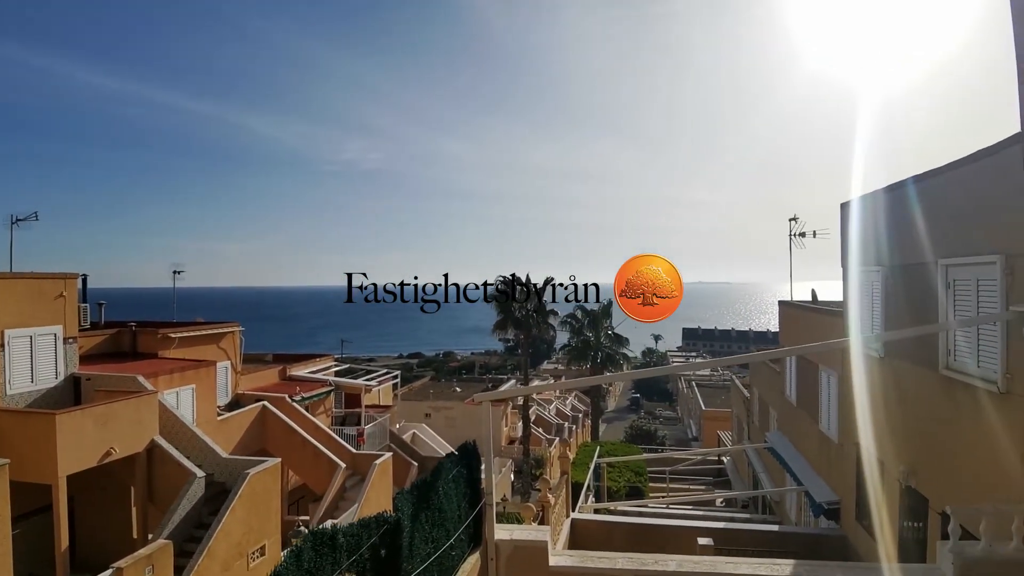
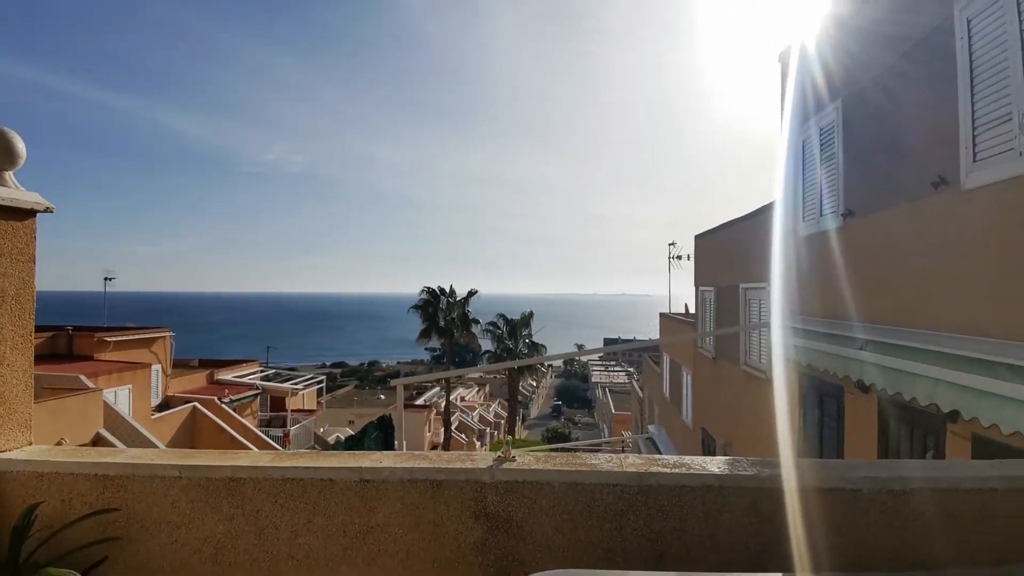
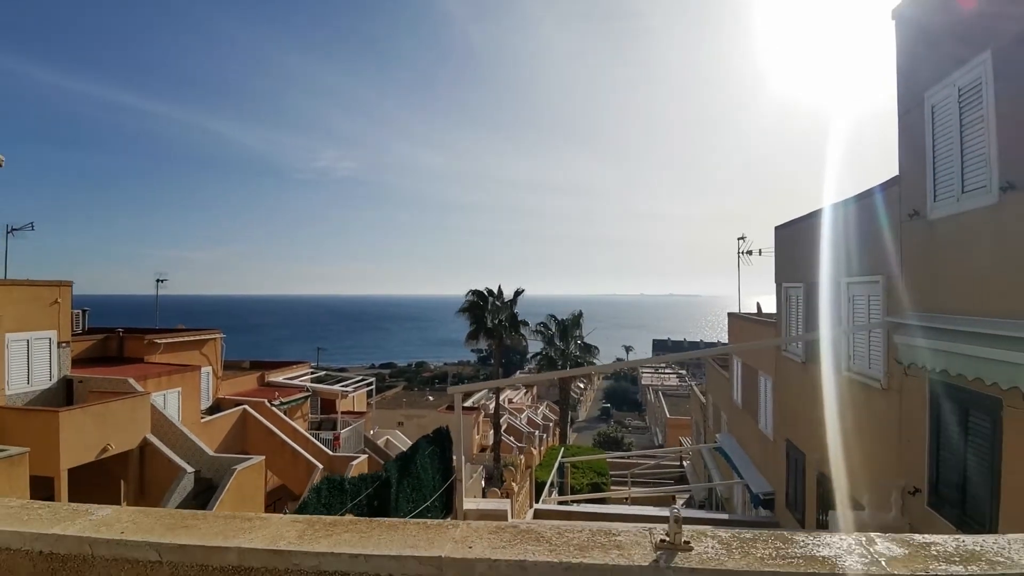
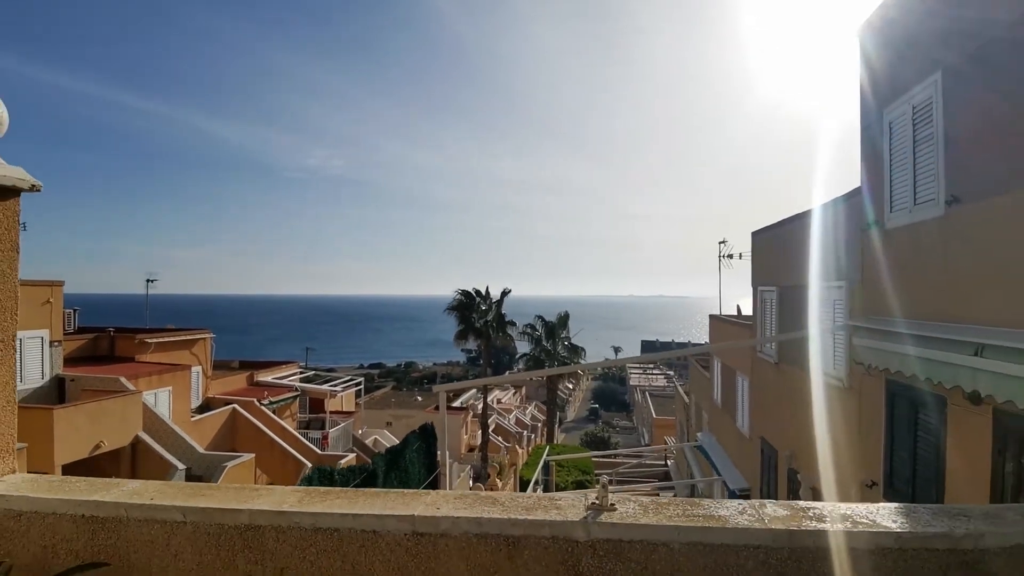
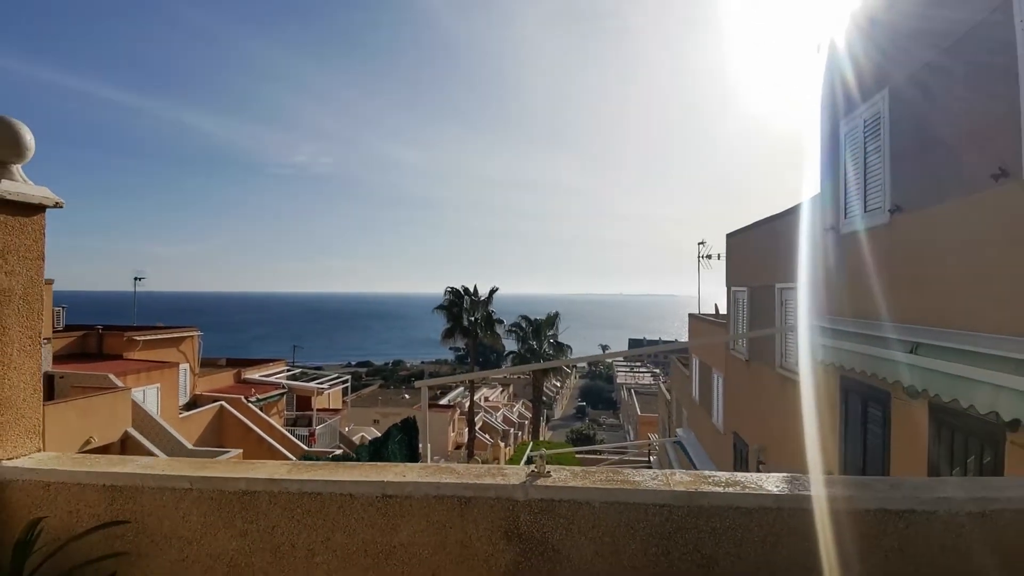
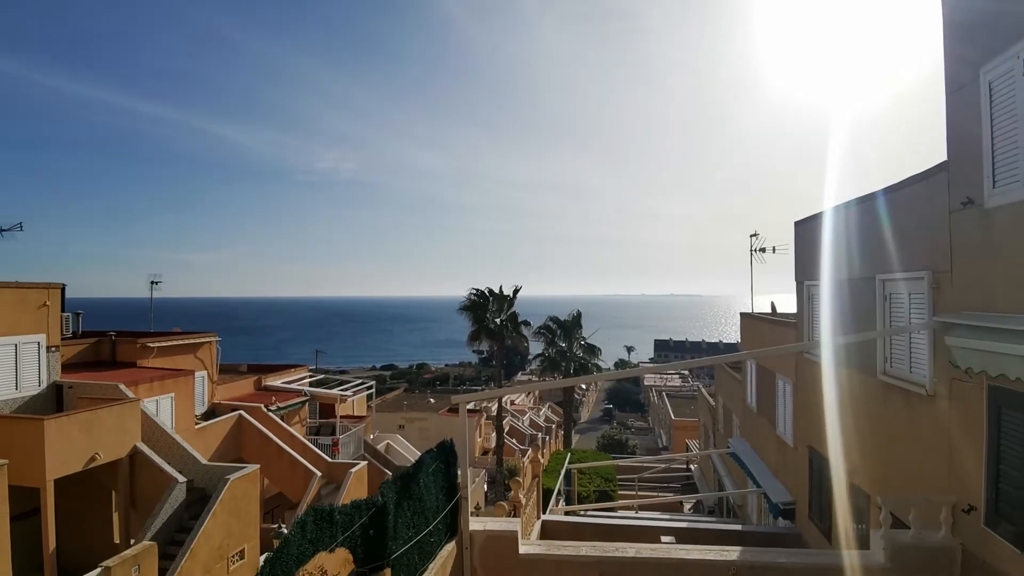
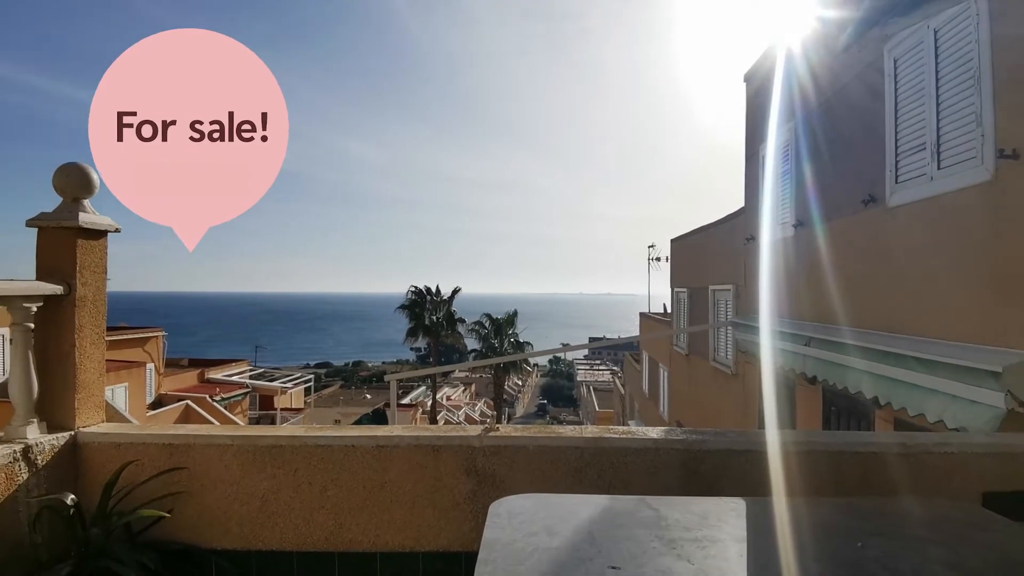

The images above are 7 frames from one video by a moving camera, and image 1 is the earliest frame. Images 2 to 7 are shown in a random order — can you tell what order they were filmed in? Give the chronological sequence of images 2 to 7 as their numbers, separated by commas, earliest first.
6, 3, 4, 5, 2, 7
